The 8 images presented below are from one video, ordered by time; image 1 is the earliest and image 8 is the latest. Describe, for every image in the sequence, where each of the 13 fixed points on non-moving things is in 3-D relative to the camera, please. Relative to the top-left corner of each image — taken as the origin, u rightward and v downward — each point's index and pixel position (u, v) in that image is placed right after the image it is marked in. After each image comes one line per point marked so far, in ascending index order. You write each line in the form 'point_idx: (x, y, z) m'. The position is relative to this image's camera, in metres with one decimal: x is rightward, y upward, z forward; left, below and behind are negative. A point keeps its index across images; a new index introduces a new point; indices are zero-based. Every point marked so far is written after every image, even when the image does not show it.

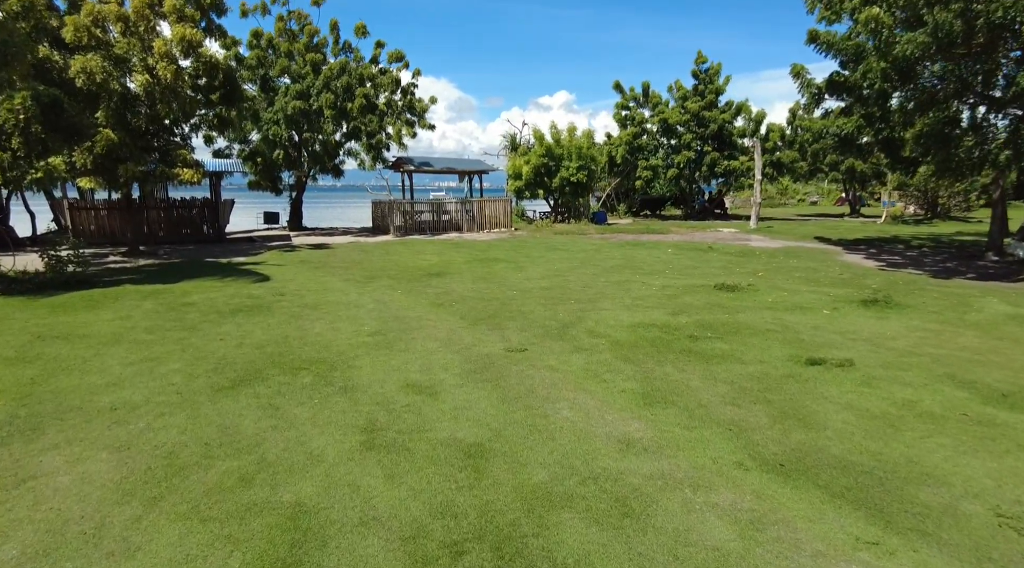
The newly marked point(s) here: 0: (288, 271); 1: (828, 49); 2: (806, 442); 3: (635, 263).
0: (-5.2, +0.3, +14.1) m
1: (+8.7, +6.5, +16.2) m
2: (+2.3, -1.2, +4.6) m
3: (+3.2, +0.5, +15.3) m
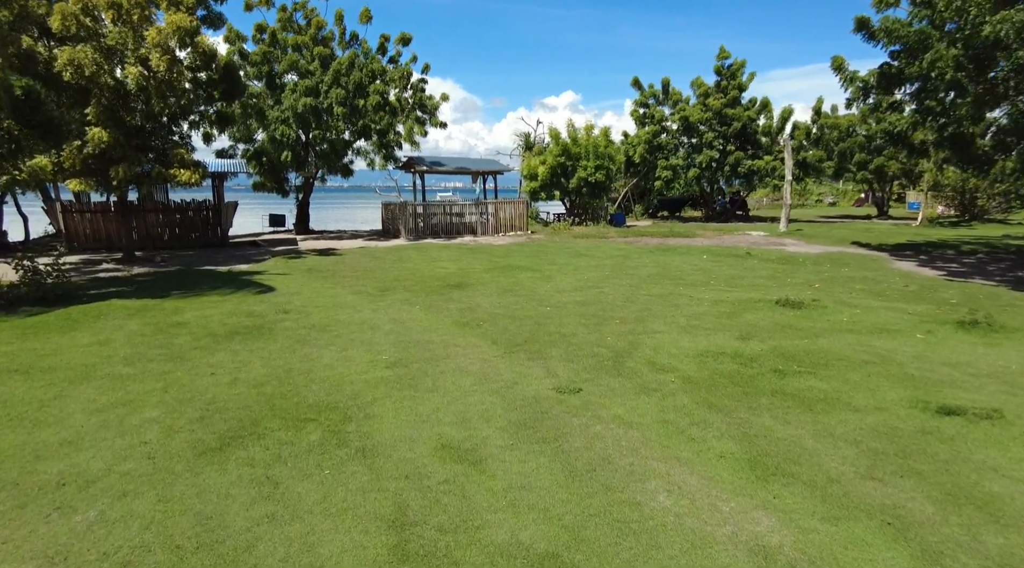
0: (-4.6, 0.0, +12.8) m
1: (+9.4, +6.2, +14.8) m
2: (+2.8, -1.5, +3.3) m
3: (+3.7, +0.2, +13.9) m
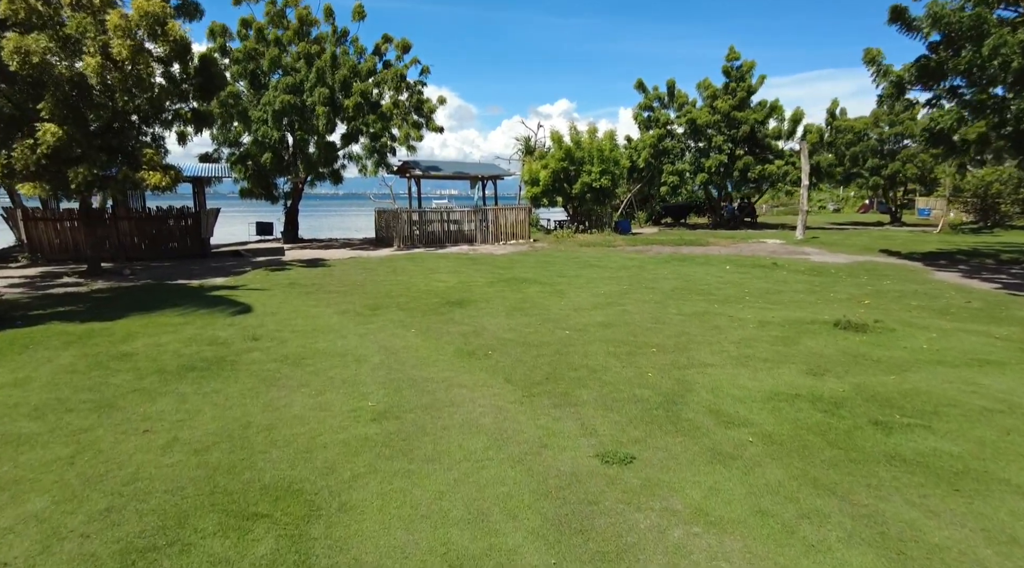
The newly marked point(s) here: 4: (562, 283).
0: (-4.5, -0.3, +11.3) m
1: (+9.5, +5.9, +13.4) m
2: (+3.0, -1.7, +1.8) m
3: (+3.9, -0.1, +12.5) m
4: (+1.1, 0.0, +13.1) m
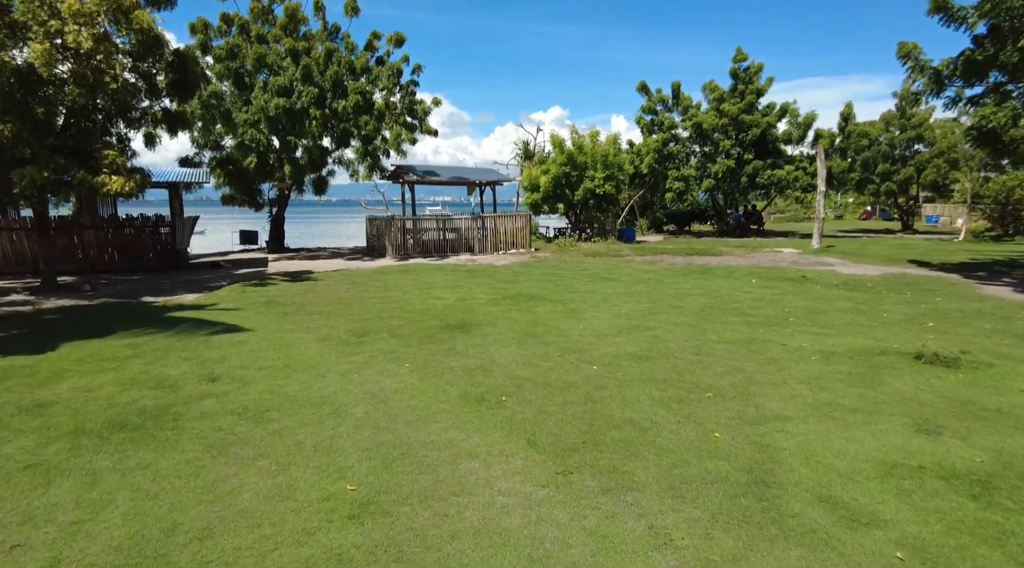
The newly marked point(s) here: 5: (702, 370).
0: (-4.3, -0.6, +9.8) m
1: (+9.6, +5.6, +12.1) m
2: (+3.3, -1.9, +0.3) m
3: (+4.0, -0.4, +11.0) m
4: (+1.2, -0.3, +11.6) m
5: (+2.2, -1.0, +6.8) m
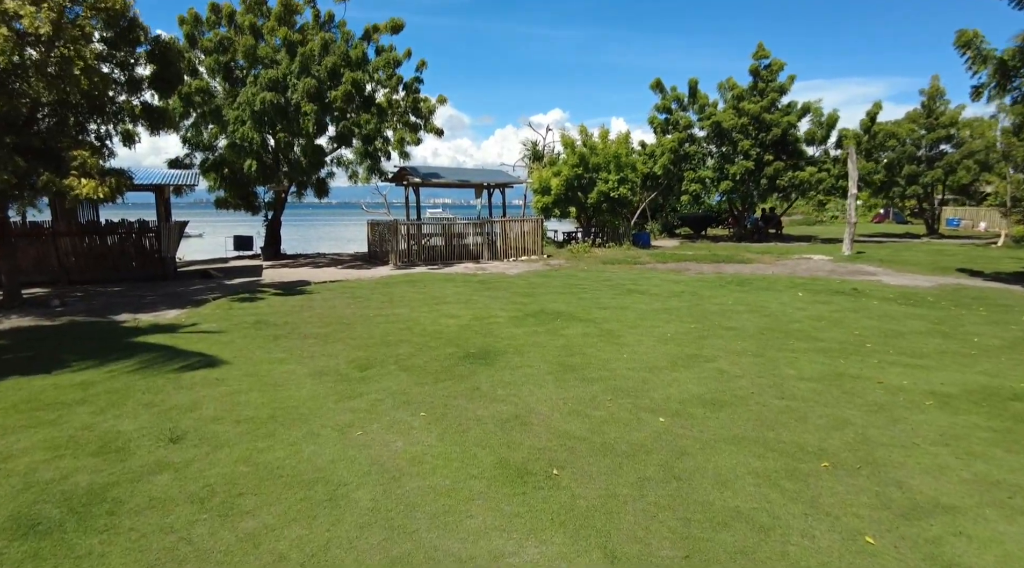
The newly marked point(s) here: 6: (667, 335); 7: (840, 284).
0: (-3.9, -0.9, +8.3) m
1: (+10.0, +5.3, +10.7) m
2: (+3.7, -2.1, -1.1) m
3: (+4.4, -0.7, +9.6) m
4: (+1.6, -0.6, +10.1) m
5: (+2.6, -1.2, +5.4) m
6: (+2.4, -0.8, +9.1) m
7: (+8.0, 0.0, +14.4) m
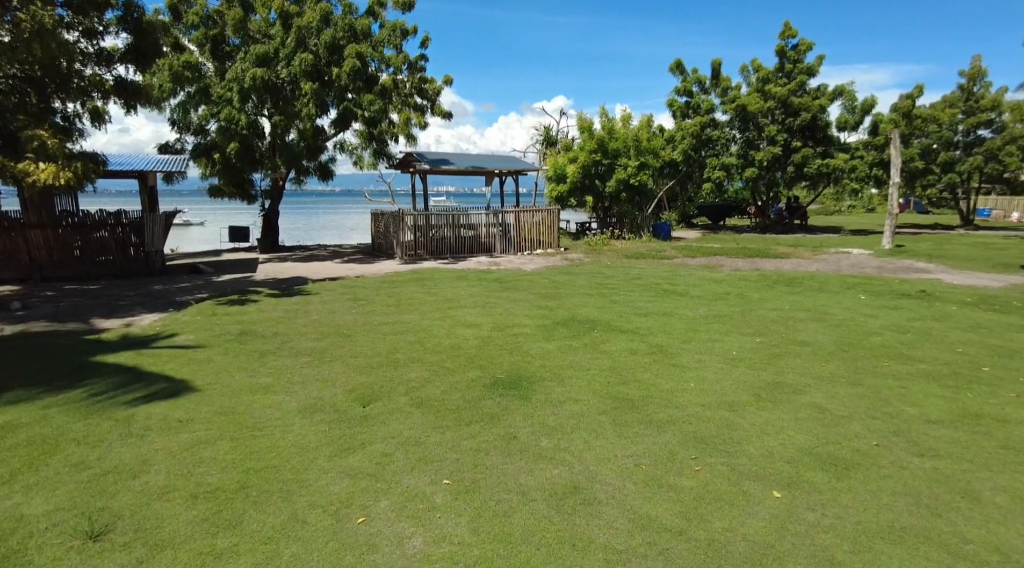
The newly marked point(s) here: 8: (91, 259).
0: (-3.5, -1.0, +6.8) m
1: (+10.4, +5.2, +9.0) m
2: (+4.0, -2.4, -2.6) m
3: (+4.9, -0.8, +8.0) m
4: (+2.1, -0.7, +8.6) m
5: (+3.0, -1.4, +3.9) m
6: (+2.8, -0.9, +7.5) m
7: (+8.4, 0.0, +12.9) m
8: (-10.4, +0.6, +14.8) m
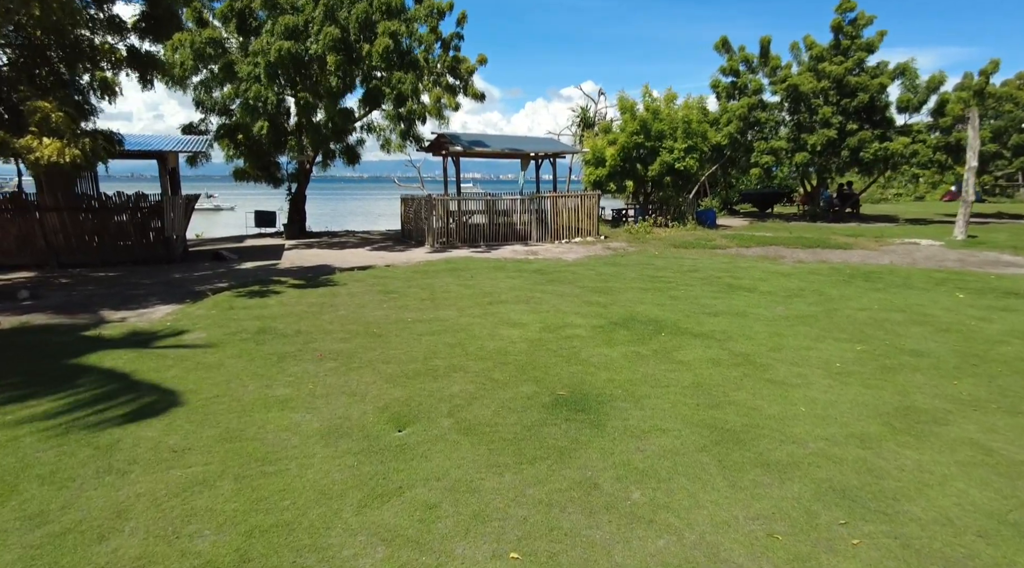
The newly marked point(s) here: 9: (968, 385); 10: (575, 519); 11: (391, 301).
0: (-2.9, -0.9, +5.8) m
1: (+11.2, +5.2, +7.3) m
2: (+4.2, -2.6, -3.9) m
3: (+5.5, -0.8, +6.7) m
4: (+2.7, -0.7, +7.4) m
5: (+3.4, -1.5, +2.6) m
6: (+3.4, -0.8, +6.2) m
7: (+9.3, +0.1, +11.3) m
8: (-9.4, +0.9, +14.0) m
9: (+4.4, -0.9, +5.8) m
10: (+0.4, -1.4, +3.5) m
11: (-1.9, -0.3, +9.5) m
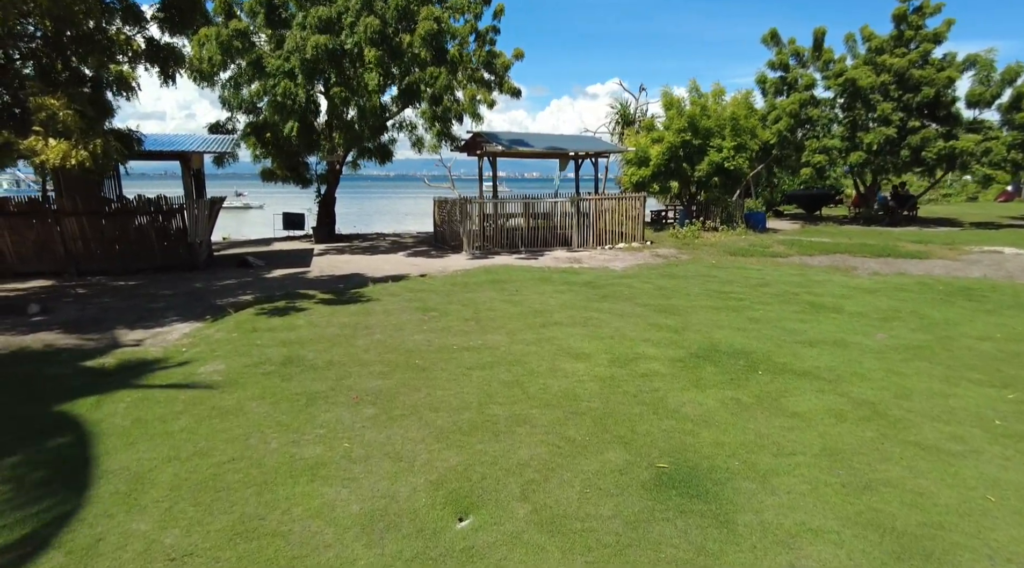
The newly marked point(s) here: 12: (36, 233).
0: (-2.3, -1.2, +4.8) m
1: (+11.9, +4.8, +5.6) m
2: (+4.4, -3.0, -5.2) m
3: (+6.2, -1.1, +5.3) m
4: (+3.4, -1.0, +6.1) m
5: (+3.9, -1.8, +1.3) m
6: (+4.1, -1.2, +5.0) m
7: (+10.1, -0.3, +9.8) m
8: (-8.4, +0.7, +13.3) m
9: (+5.0, -1.3, +4.5) m
10: (+0.9, -1.7, +2.3) m
11: (-1.2, -0.5, +8.5) m
12: (-10.1, +1.1, +12.6) m
